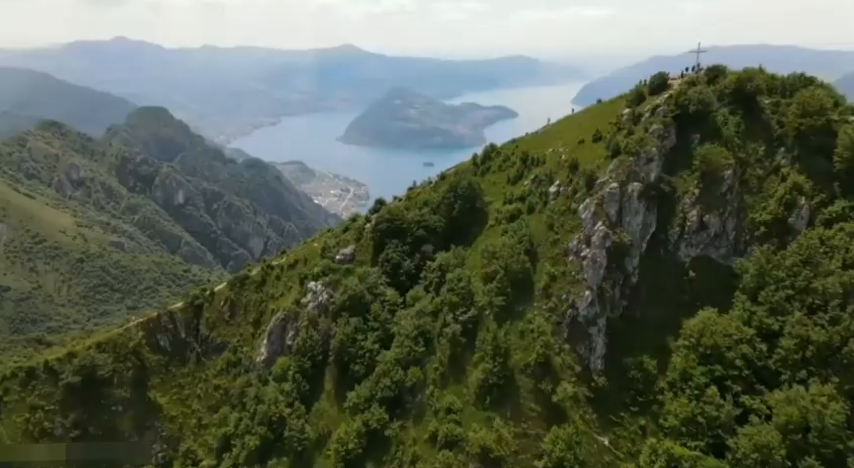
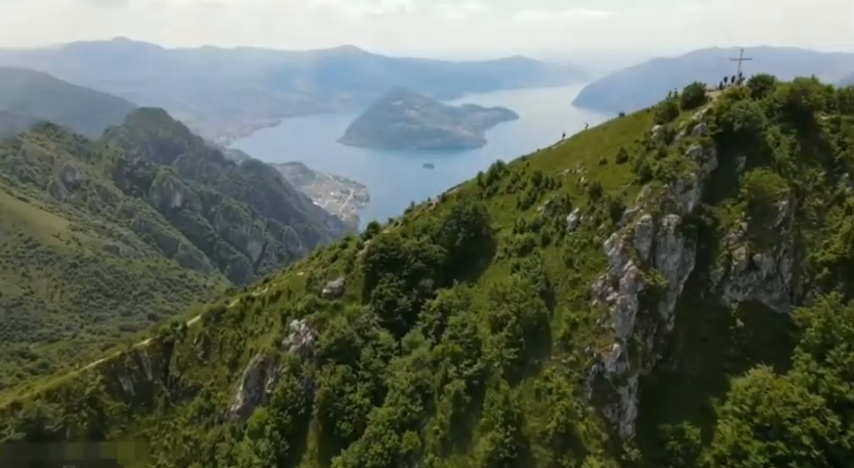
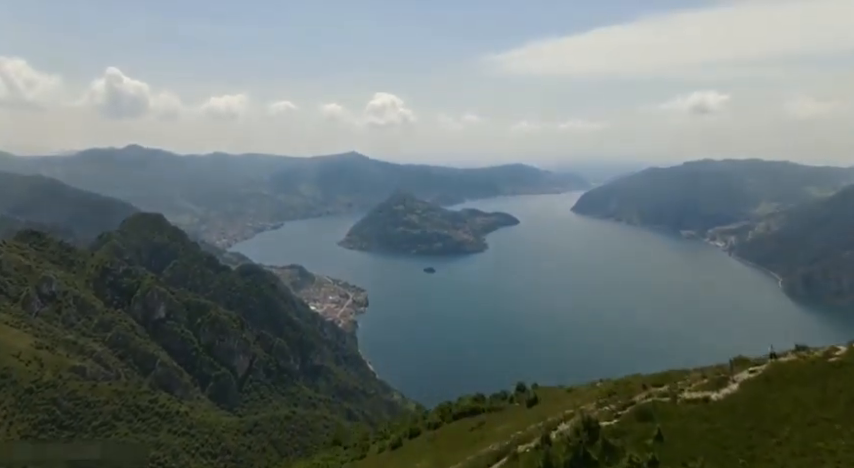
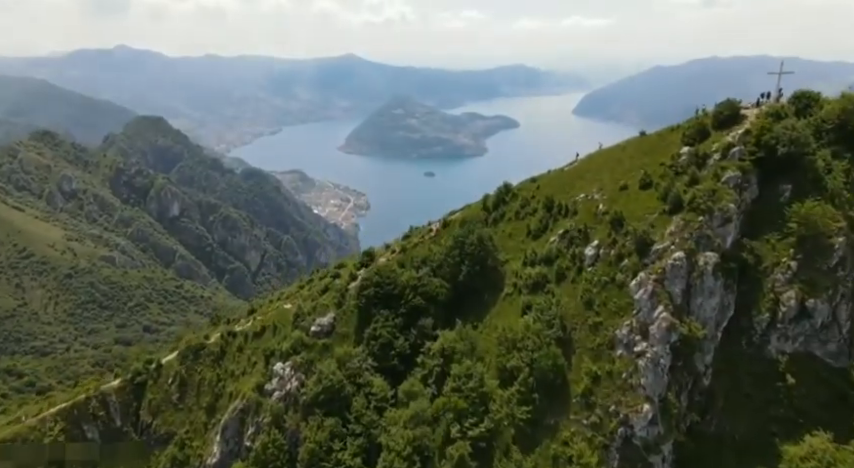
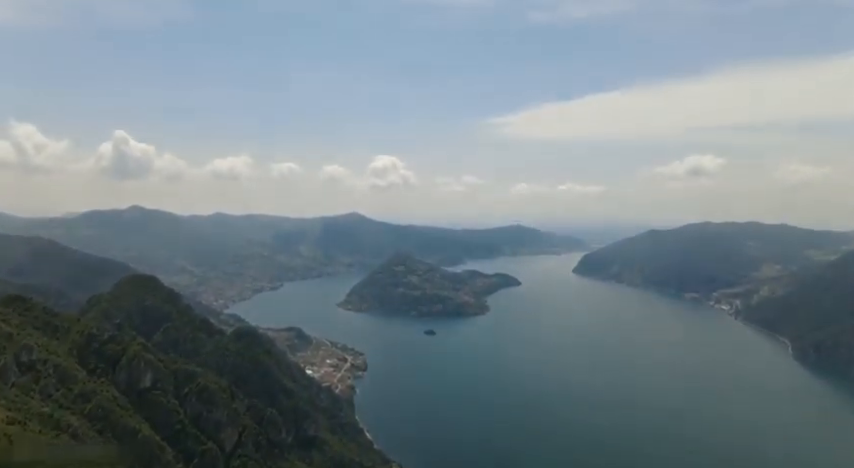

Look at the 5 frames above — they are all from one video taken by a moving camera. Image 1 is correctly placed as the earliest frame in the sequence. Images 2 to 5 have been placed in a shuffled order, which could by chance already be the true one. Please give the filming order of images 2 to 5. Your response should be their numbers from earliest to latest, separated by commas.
2, 4, 3, 5
